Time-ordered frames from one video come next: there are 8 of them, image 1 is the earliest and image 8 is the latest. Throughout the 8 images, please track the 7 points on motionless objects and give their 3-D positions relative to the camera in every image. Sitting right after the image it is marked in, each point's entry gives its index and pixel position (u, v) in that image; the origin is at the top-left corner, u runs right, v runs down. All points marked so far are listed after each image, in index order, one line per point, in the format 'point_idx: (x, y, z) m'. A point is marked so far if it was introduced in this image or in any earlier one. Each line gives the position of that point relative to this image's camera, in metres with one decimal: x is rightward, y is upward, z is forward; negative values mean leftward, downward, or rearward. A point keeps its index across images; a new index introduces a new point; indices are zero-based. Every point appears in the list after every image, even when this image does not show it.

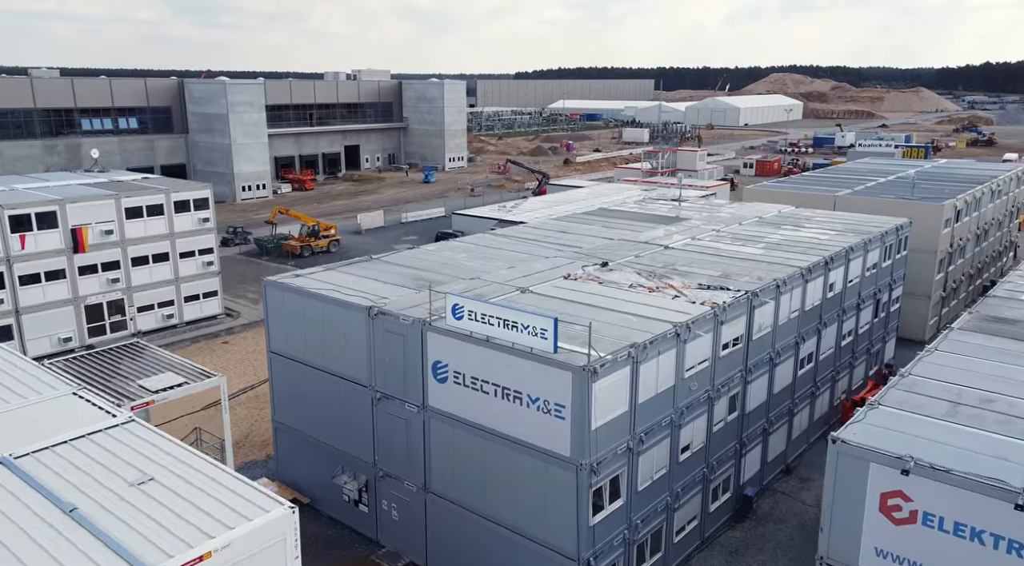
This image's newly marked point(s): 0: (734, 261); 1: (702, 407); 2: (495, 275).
0: (+5.3, +0.5, +19.1) m
1: (+3.6, -2.4, +15.3) m
2: (-0.4, +0.1, +17.5) m
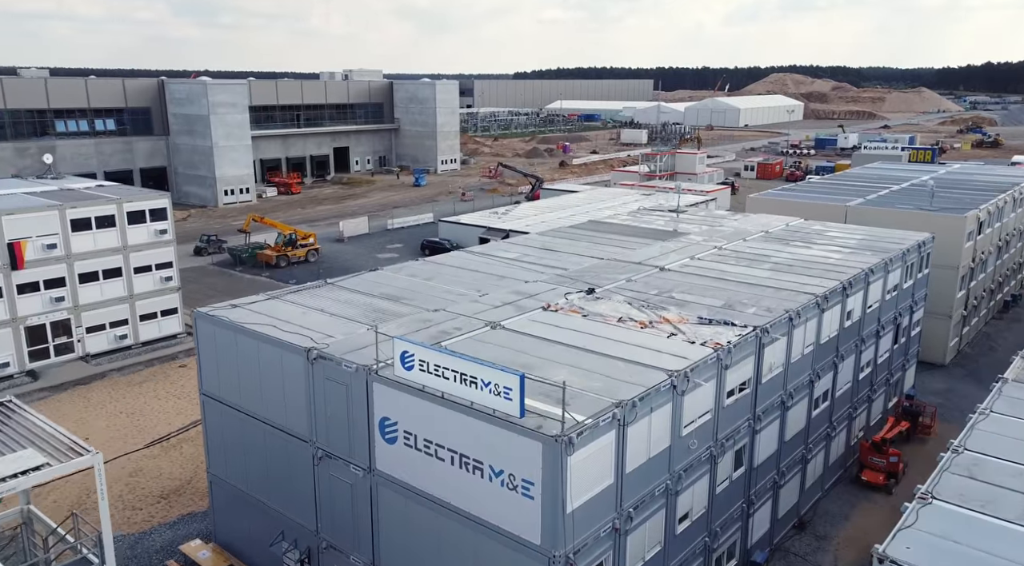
0: (+4.8, -0.1, +16.7) m
1: (+3.0, -2.9, +12.9) m
2: (-0.9, -0.5, +15.1) m
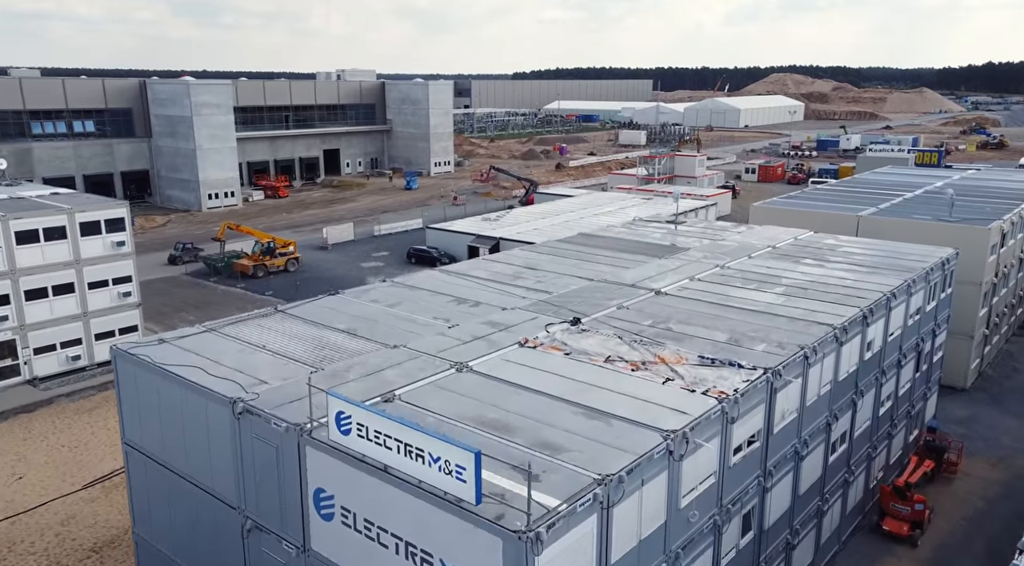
0: (+4.3, -0.6, +14.7) m
1: (+2.6, -3.5, +10.8) m
2: (-1.4, -1.0, +13.0) m
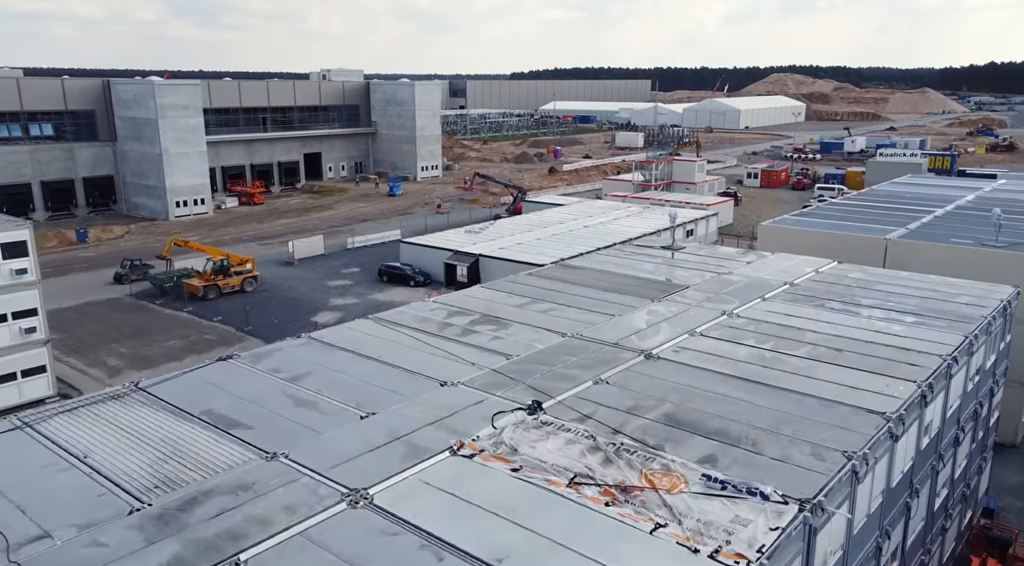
0: (+3.5, -1.5, +10.9) m
1: (+1.8, -4.4, +7.0) m
2: (-2.2, -1.9, +9.2) m
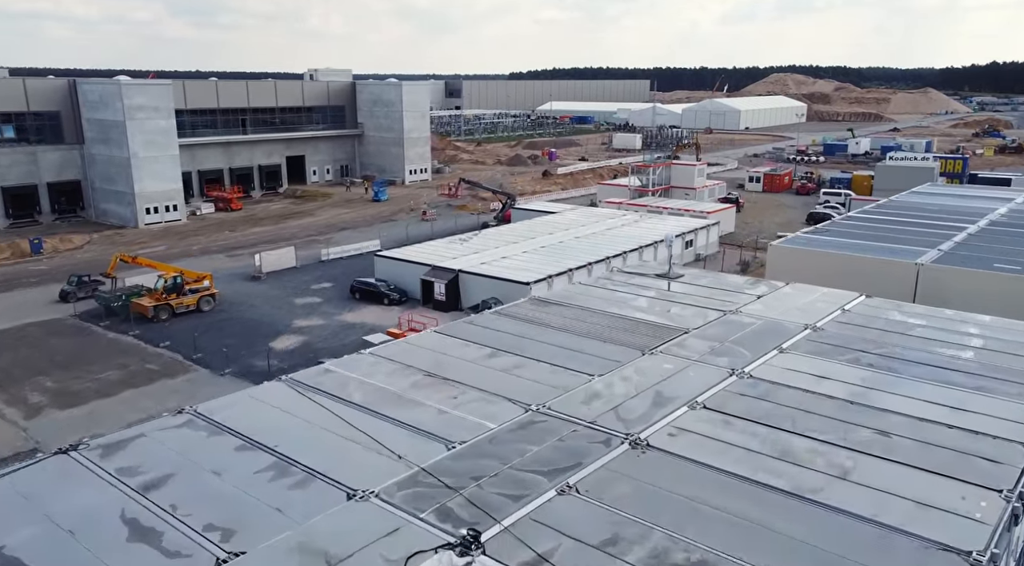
0: (+2.8, -2.3, +7.7) m
1: (+1.1, -5.1, +3.9) m
2: (-2.9, -2.7, +6.1) m
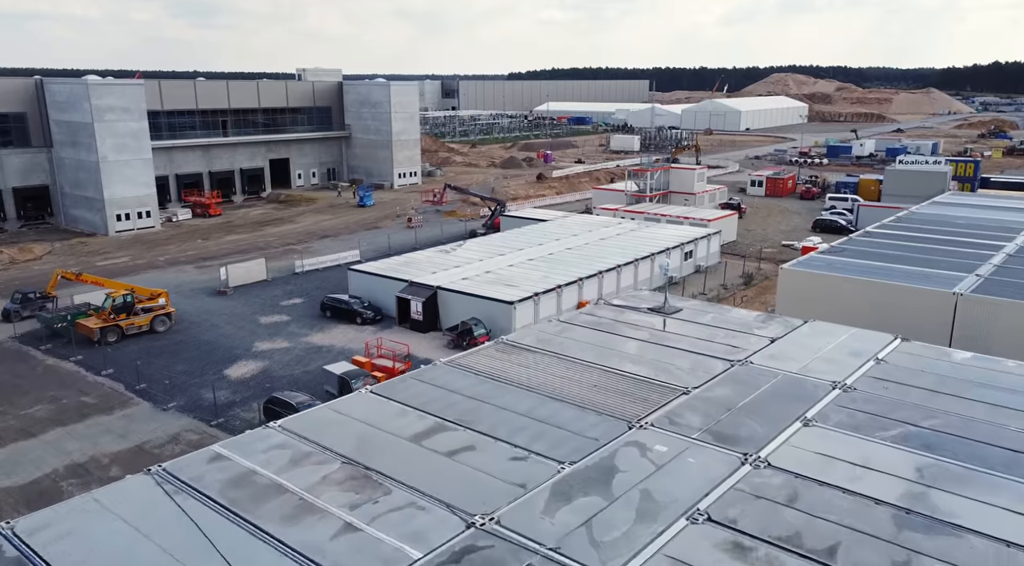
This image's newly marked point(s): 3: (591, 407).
0: (+2.1, -3.0, +5.0) m
1: (+0.5, -5.8, +1.1) m
2: (-3.5, -3.3, +3.3) m
3: (+1.0, -1.6, +10.5) m
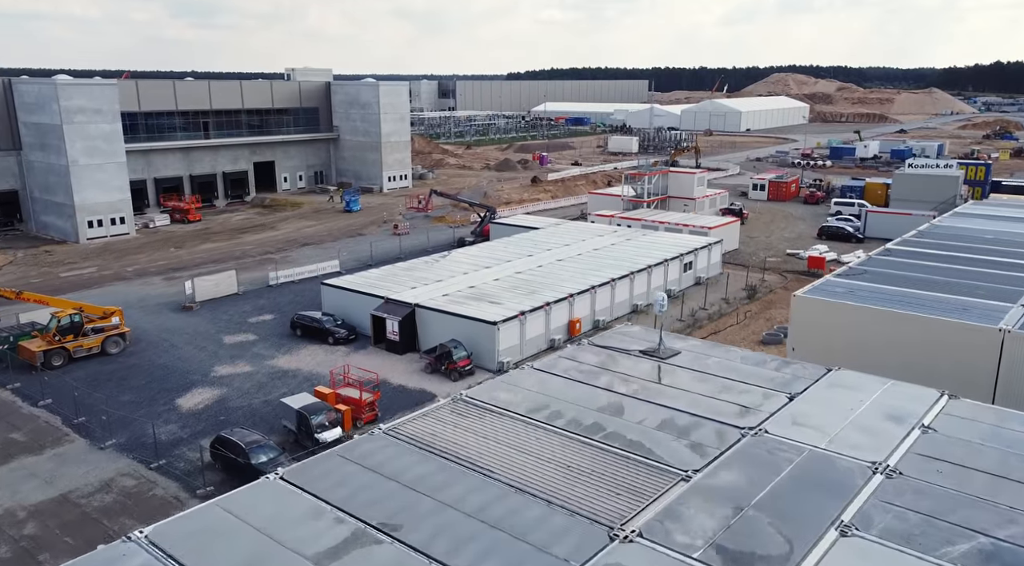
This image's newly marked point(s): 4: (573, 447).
0: (+1.6, -3.6, +2.5) m
1: (-0.1, -6.4, -1.3) m
2: (-4.1, -3.9, +0.9) m
3: (+0.4, -2.2, +8.1) m
4: (+0.5, -1.9, +9.5) m
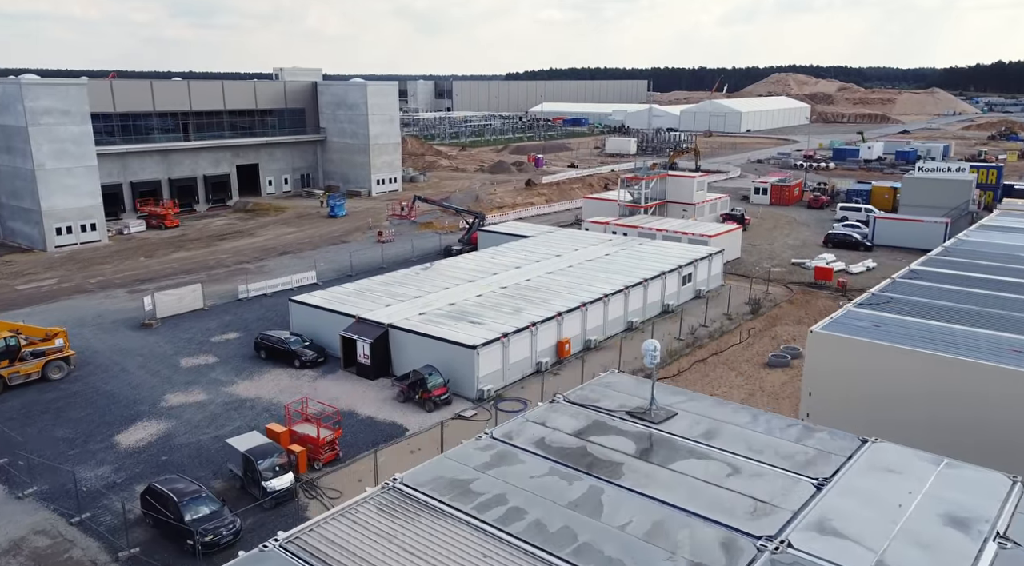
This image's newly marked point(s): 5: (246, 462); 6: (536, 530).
0: (+1.1, -4.1, +0.1) m
1: (-0.6, -7.0, -3.8) m
2: (-4.6, -4.5, -1.6) m
3: (-0.1, -2.8, +5.6) m
4: (0.0, -2.5, +7.1) m
5: (-5.9, -4.0, +18.1) m
6: (-0.1, -2.2, +8.1) m
